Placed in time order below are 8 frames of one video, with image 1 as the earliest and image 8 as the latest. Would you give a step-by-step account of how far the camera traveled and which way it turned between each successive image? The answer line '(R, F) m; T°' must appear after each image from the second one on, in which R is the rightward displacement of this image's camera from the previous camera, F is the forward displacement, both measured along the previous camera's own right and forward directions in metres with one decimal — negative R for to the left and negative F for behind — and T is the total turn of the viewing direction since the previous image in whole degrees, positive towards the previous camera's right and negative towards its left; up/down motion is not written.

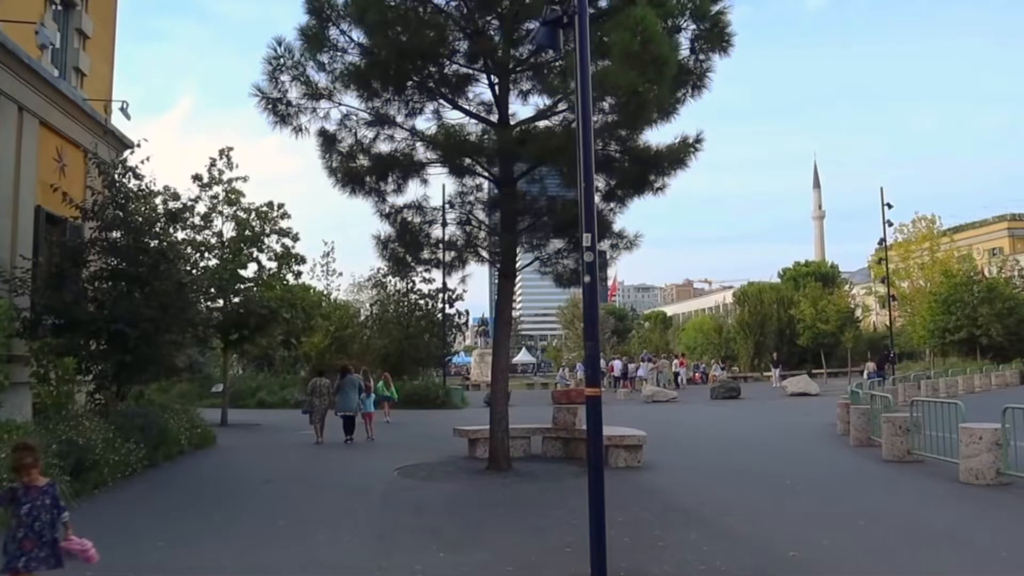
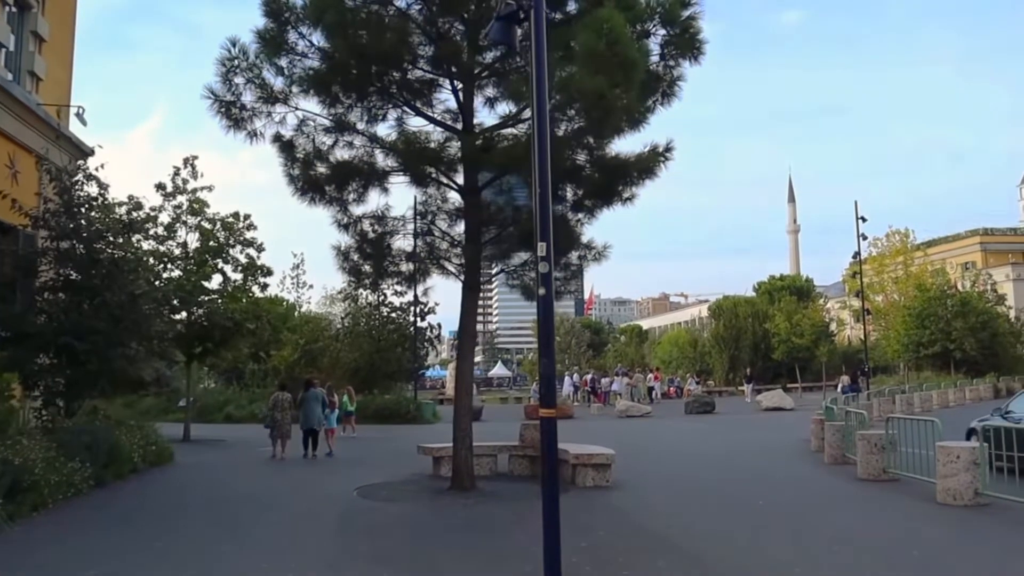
(+0.2, +0.4) m; +1°
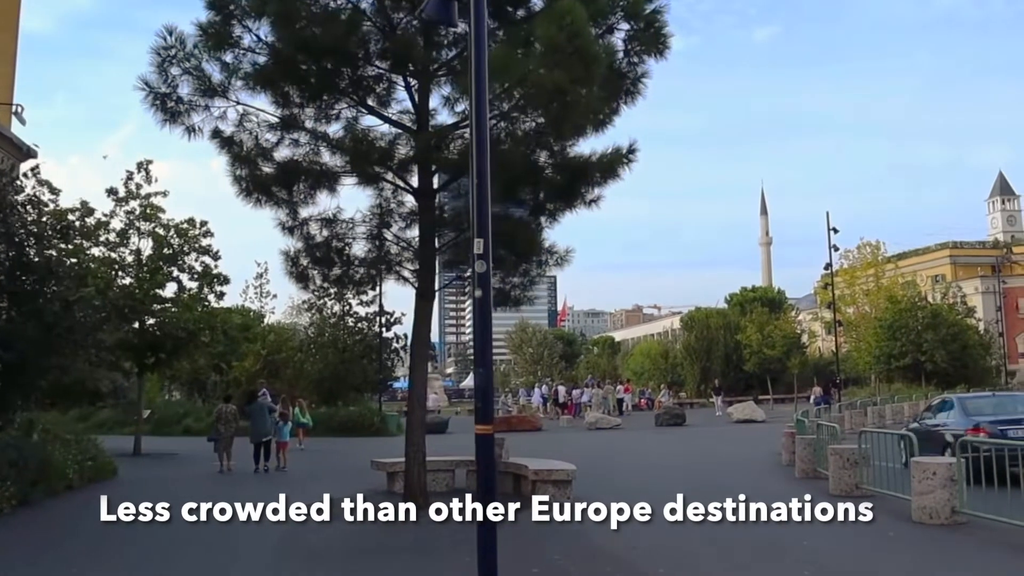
(+0.2, +0.6) m; +2°
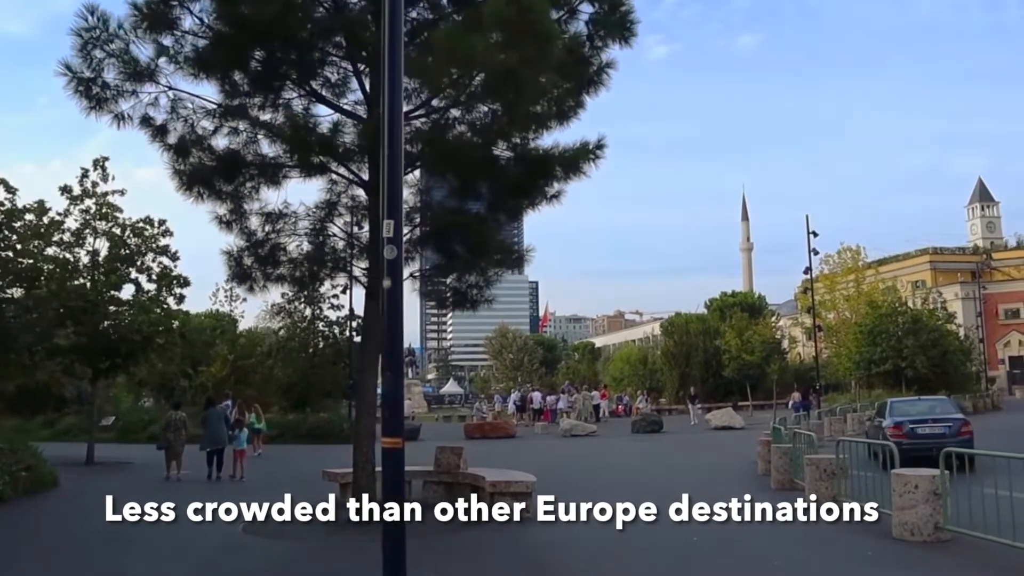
(+0.3, +0.7) m; +1°
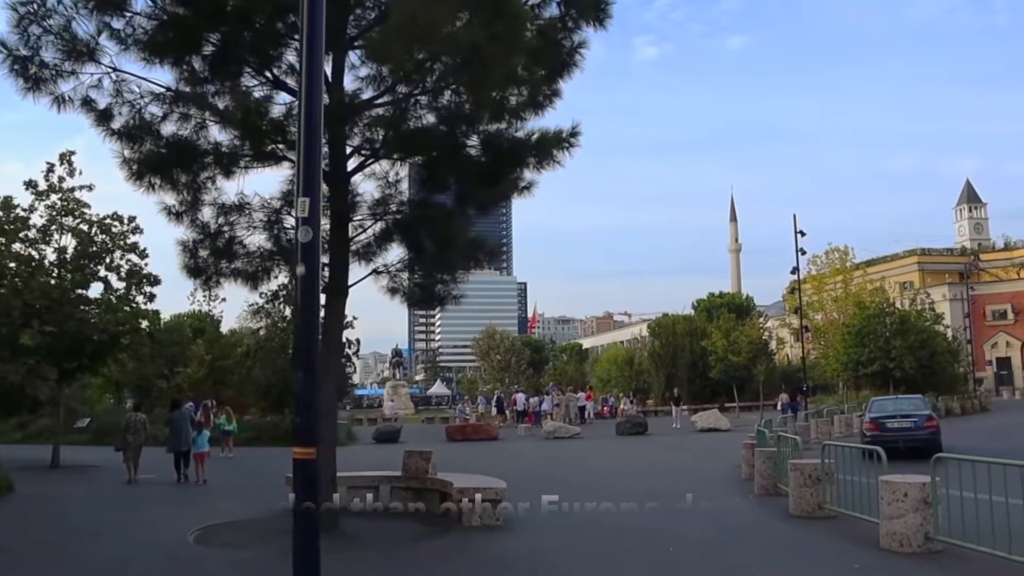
(+0.2, +0.6) m; +1°
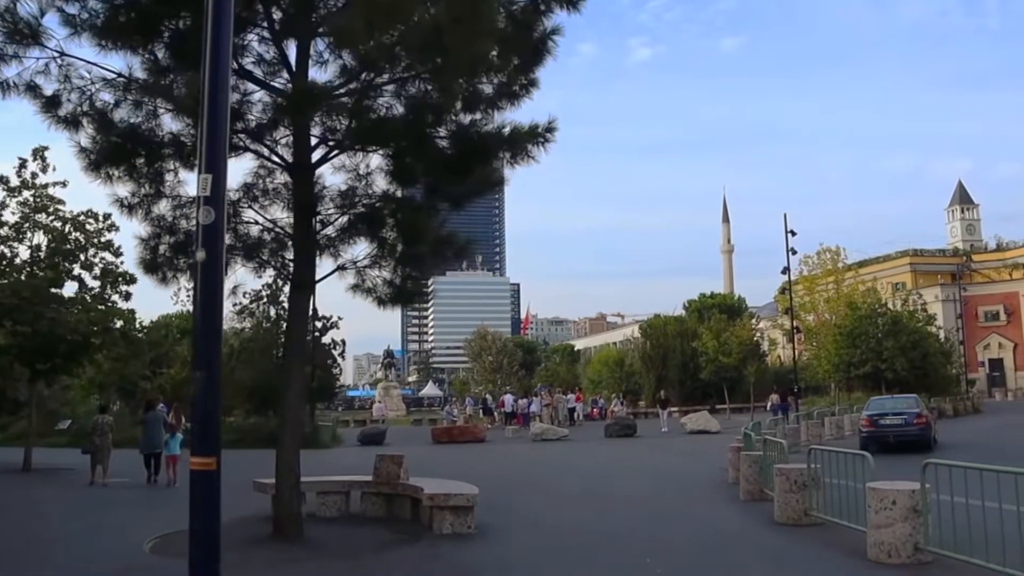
(+0.2, +0.5) m; 0°
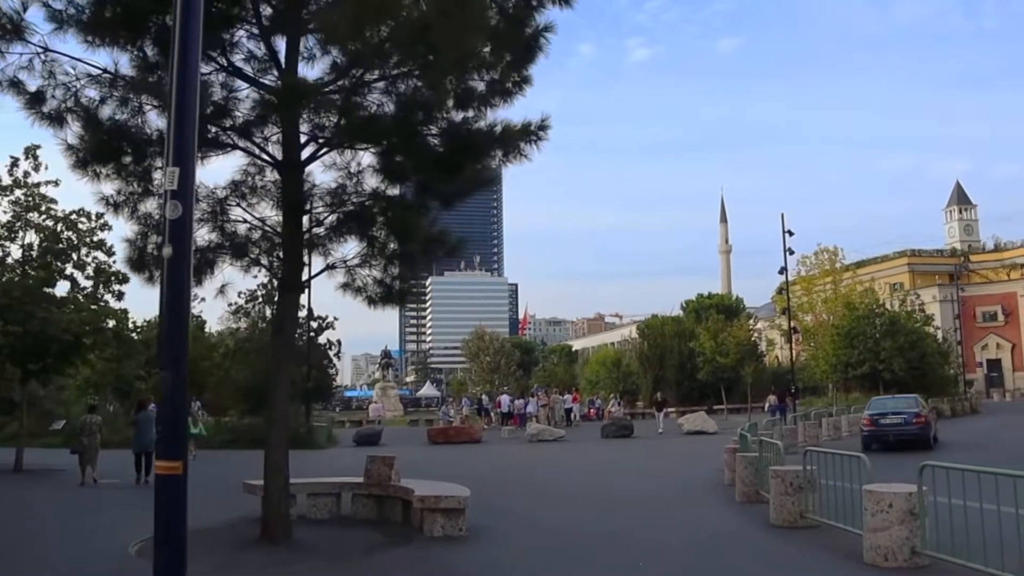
(+0.1, +0.1) m; 0°
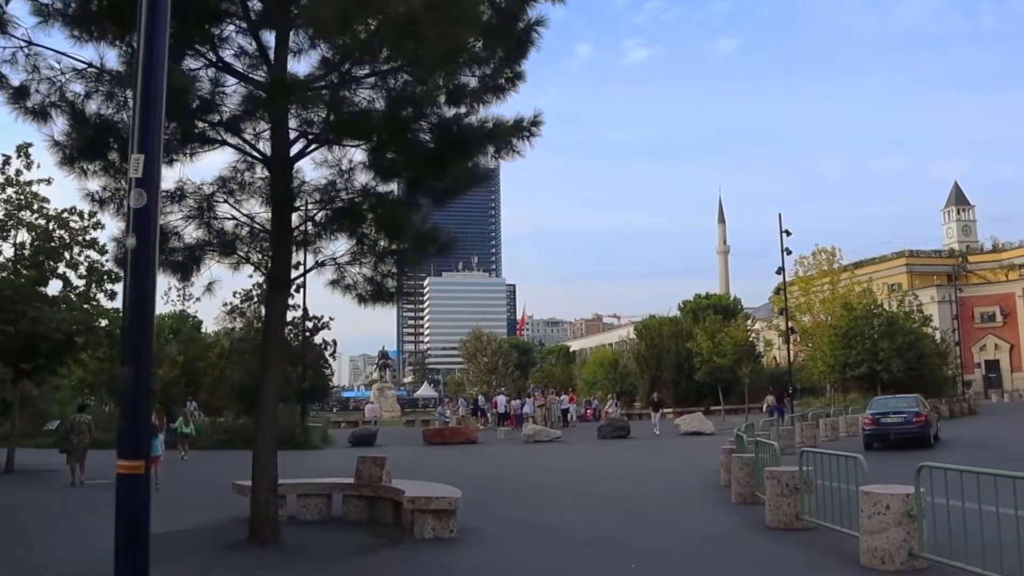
(+0.1, +0.1) m; 0°
